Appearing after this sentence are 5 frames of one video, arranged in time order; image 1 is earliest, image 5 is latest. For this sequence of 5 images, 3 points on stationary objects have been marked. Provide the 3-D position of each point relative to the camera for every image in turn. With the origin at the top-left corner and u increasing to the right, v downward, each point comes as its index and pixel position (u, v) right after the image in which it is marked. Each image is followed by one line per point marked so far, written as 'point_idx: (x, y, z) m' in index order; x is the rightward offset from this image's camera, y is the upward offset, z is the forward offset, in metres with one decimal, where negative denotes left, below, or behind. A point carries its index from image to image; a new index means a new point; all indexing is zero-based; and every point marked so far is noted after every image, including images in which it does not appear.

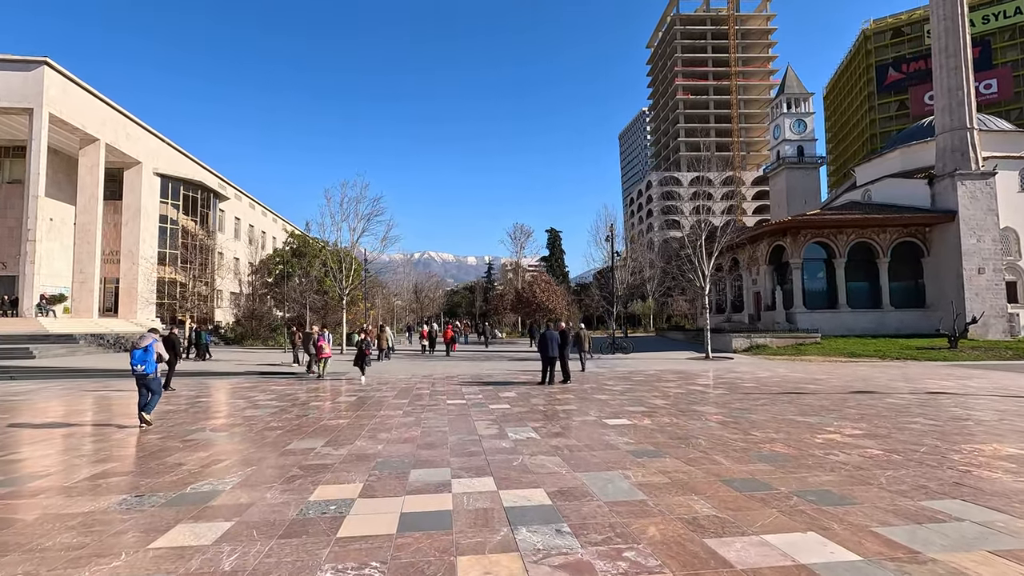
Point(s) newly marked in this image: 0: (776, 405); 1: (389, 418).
0: (+4.5, -2.0, +9.0) m
1: (-1.9, -2.0, +8.1) m
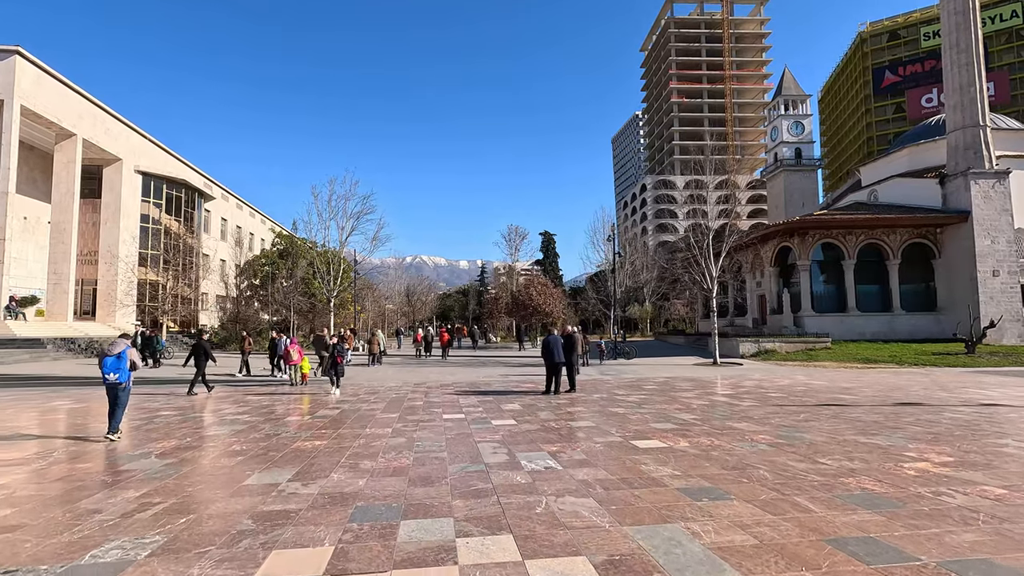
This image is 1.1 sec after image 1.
0: (+4.6, -2.0, +7.9) m
1: (-1.8, -1.9, +6.9) m
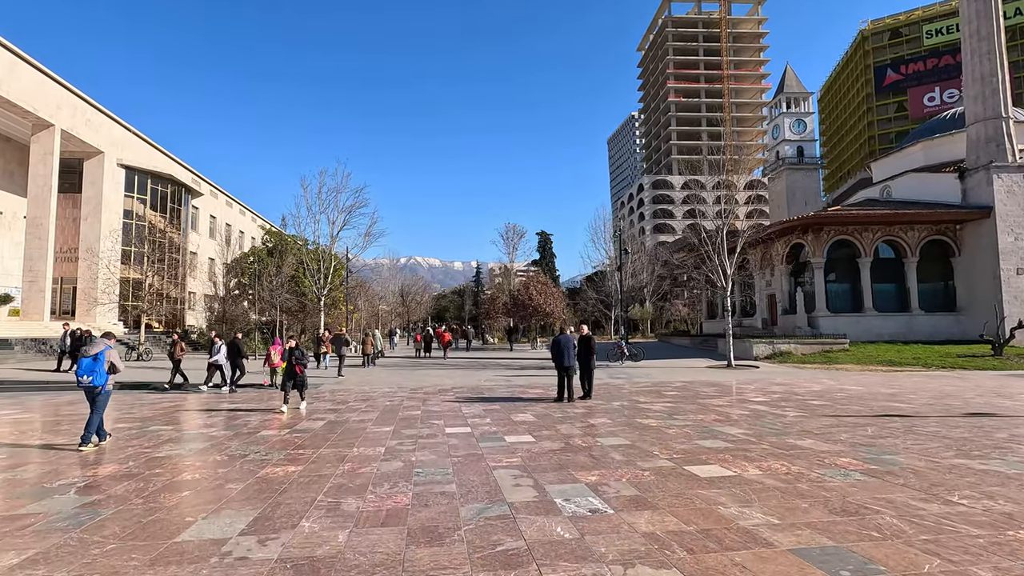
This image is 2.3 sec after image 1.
0: (+4.8, -1.8, +6.6) m
1: (-1.5, -1.8, +5.5) m
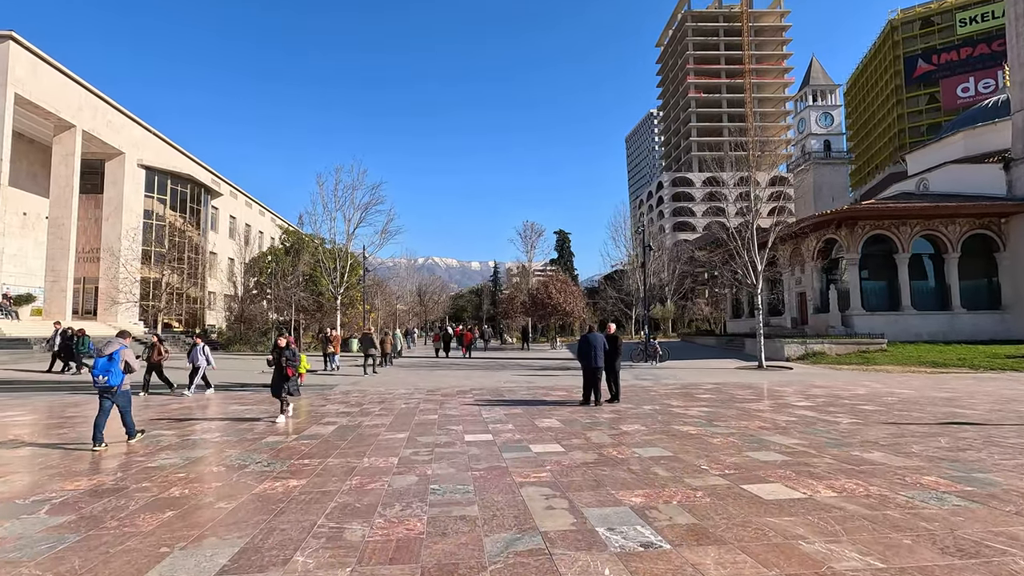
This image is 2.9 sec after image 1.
0: (+5.1, -1.7, +5.8) m
1: (-1.3, -1.7, +4.9) m
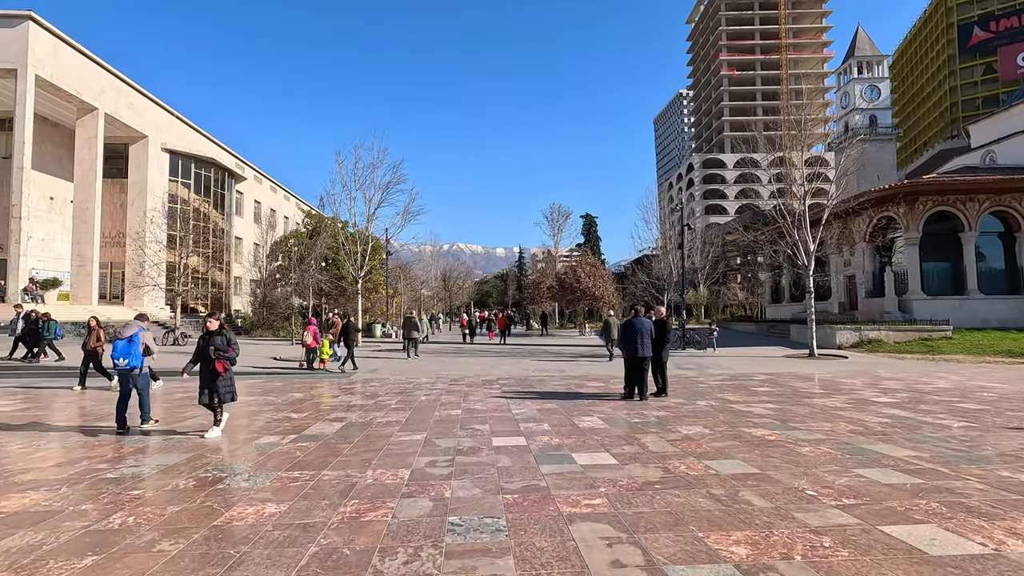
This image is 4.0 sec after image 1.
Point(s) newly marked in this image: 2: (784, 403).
0: (+5.4, -1.5, +4.4) m
1: (-1.0, -1.5, +3.8) m
2: (+4.2, -1.8, +8.3) m
